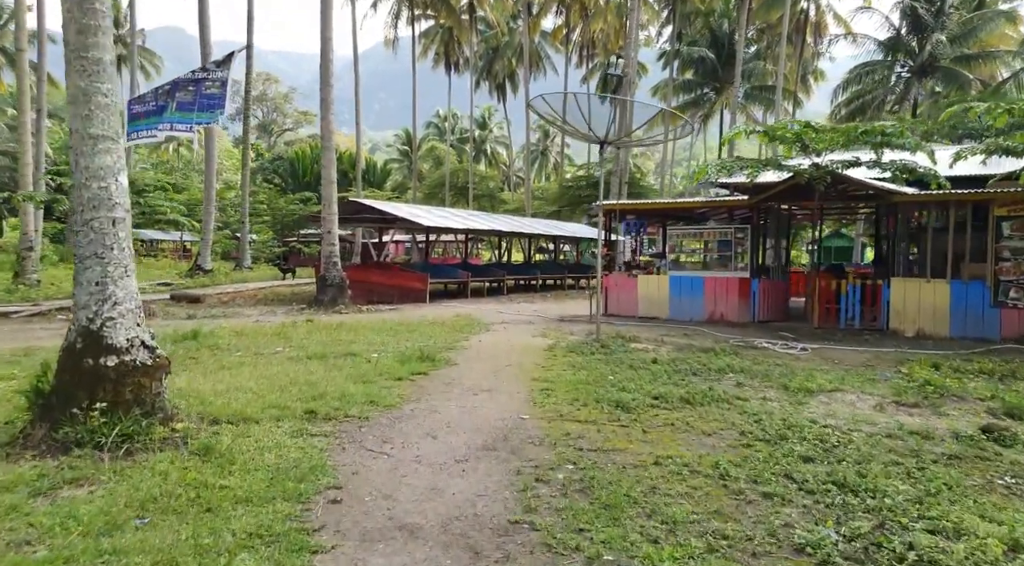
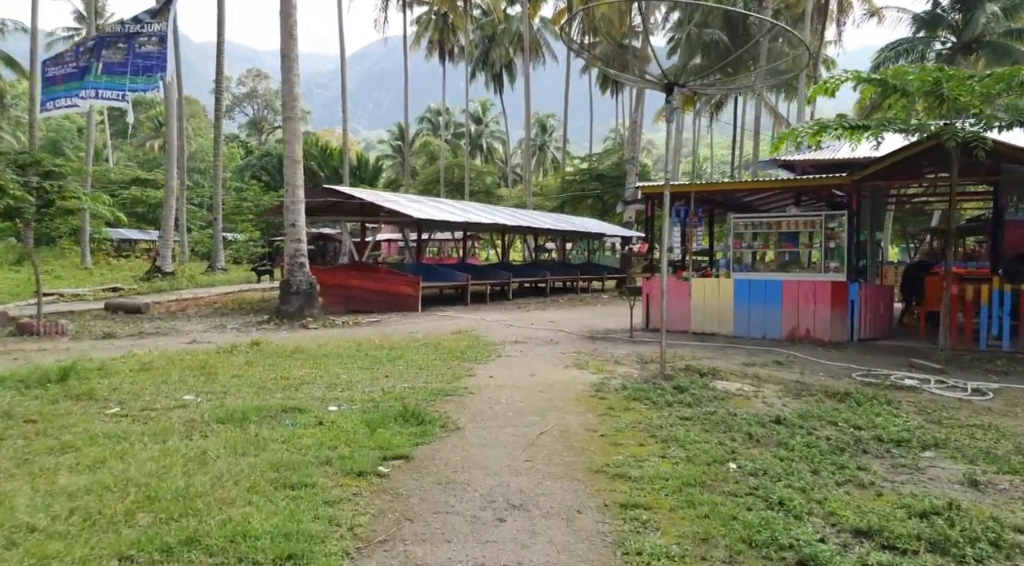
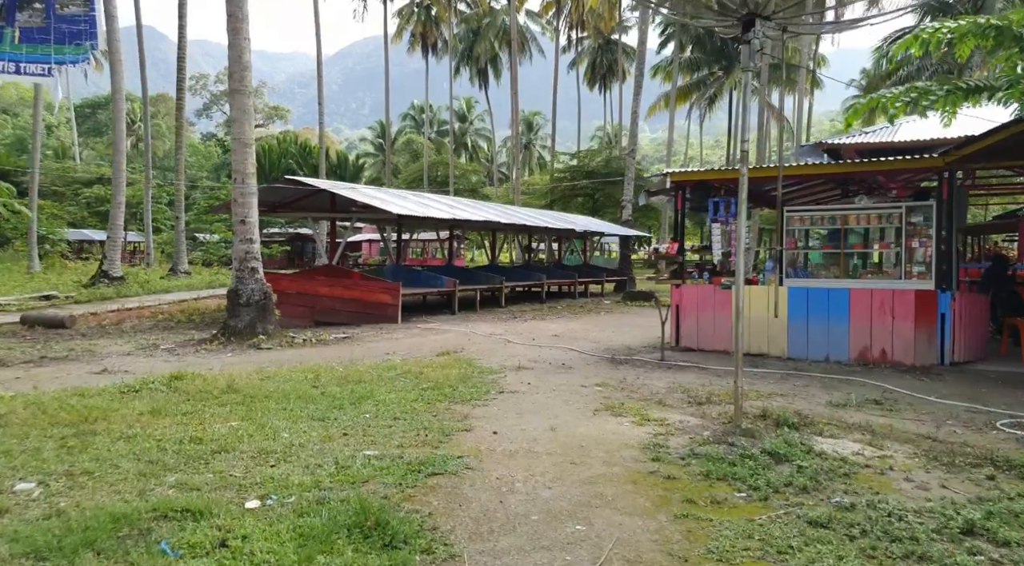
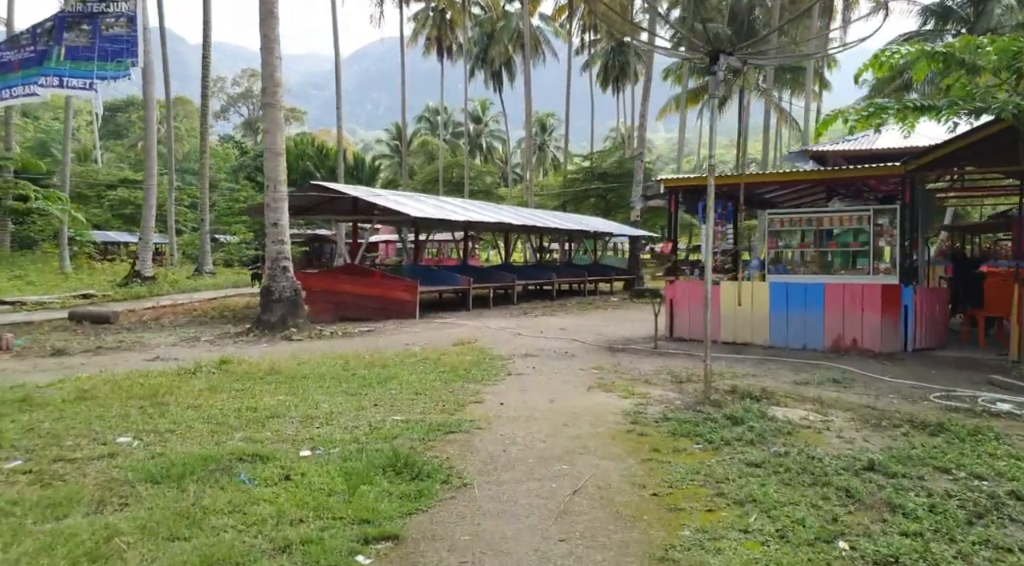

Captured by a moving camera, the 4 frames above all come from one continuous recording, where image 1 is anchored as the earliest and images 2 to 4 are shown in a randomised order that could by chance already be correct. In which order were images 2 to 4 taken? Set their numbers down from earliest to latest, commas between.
2, 4, 3
